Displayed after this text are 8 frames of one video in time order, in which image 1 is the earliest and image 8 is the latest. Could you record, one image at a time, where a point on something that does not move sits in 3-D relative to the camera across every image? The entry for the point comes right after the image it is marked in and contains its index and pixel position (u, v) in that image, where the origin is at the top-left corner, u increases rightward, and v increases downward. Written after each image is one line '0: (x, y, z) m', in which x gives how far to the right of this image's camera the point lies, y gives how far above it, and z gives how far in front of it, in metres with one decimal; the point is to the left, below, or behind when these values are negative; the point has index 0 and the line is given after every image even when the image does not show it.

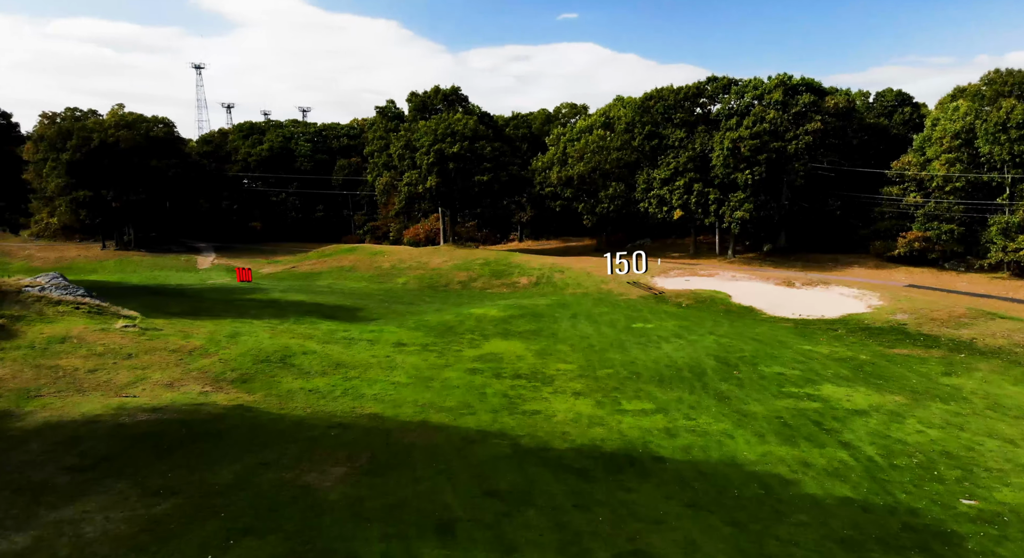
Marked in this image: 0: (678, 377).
0: (+4.5, -2.7, +19.6) m
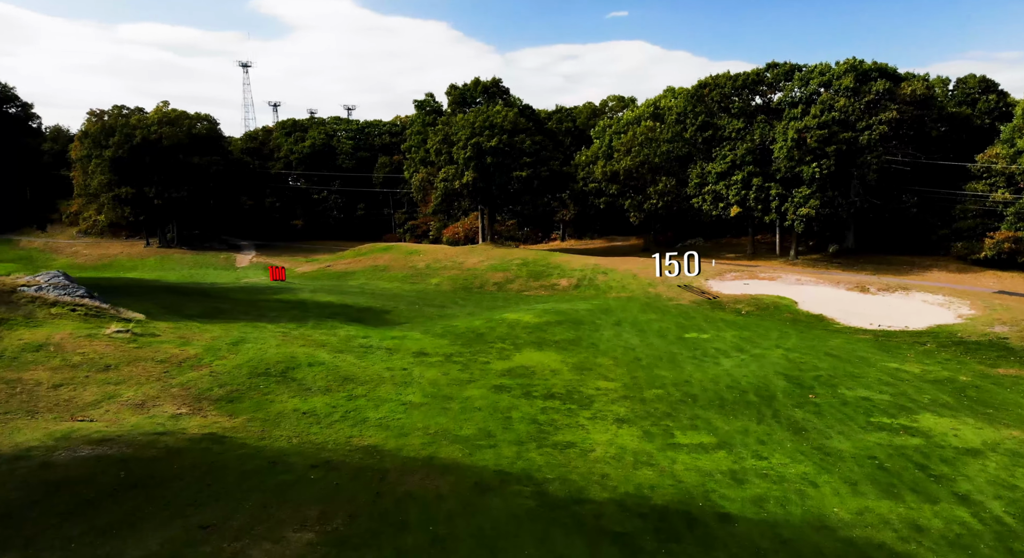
0: (+5.3, -2.8, +16.6) m
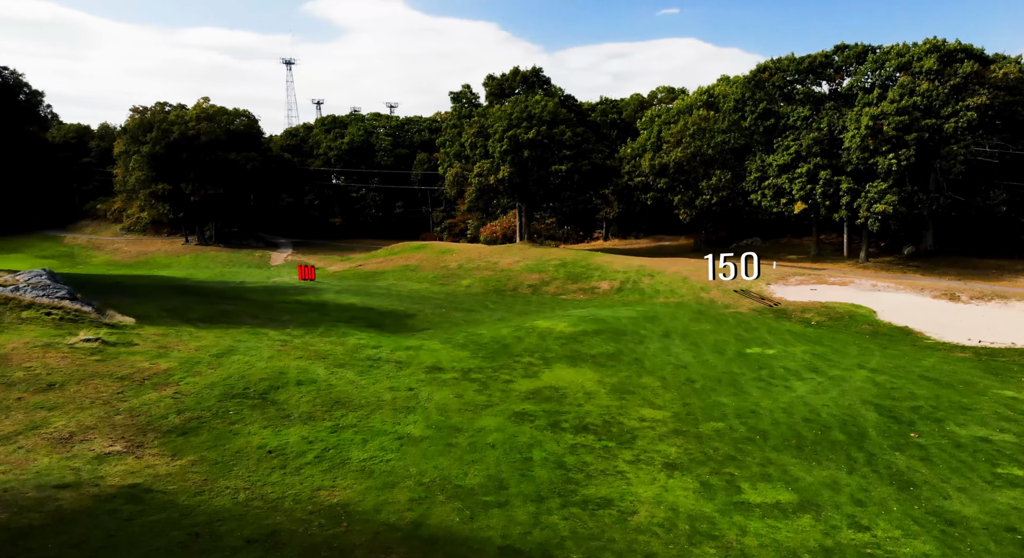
0: (+5.7, -3.0, +13.2) m
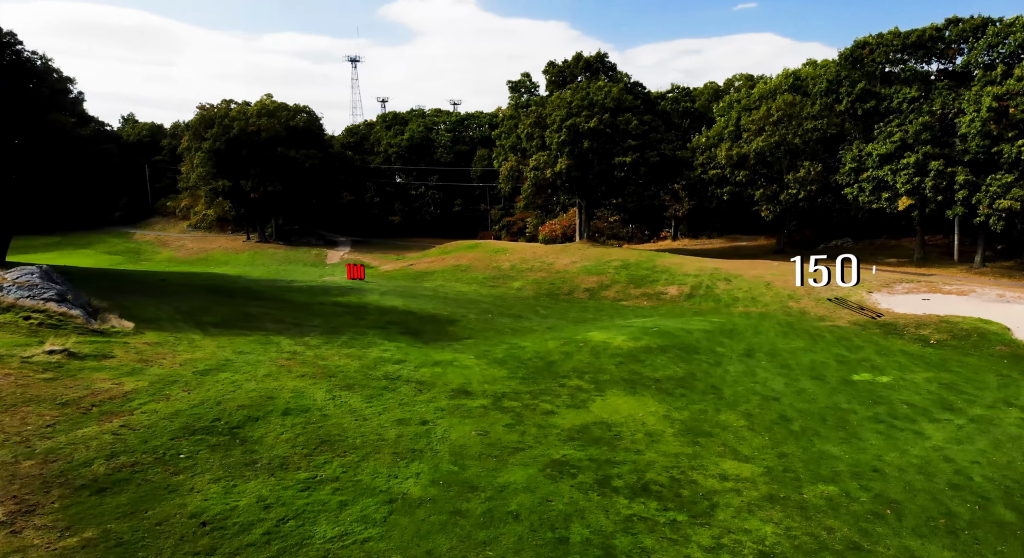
0: (+6.2, -3.1, +9.3) m
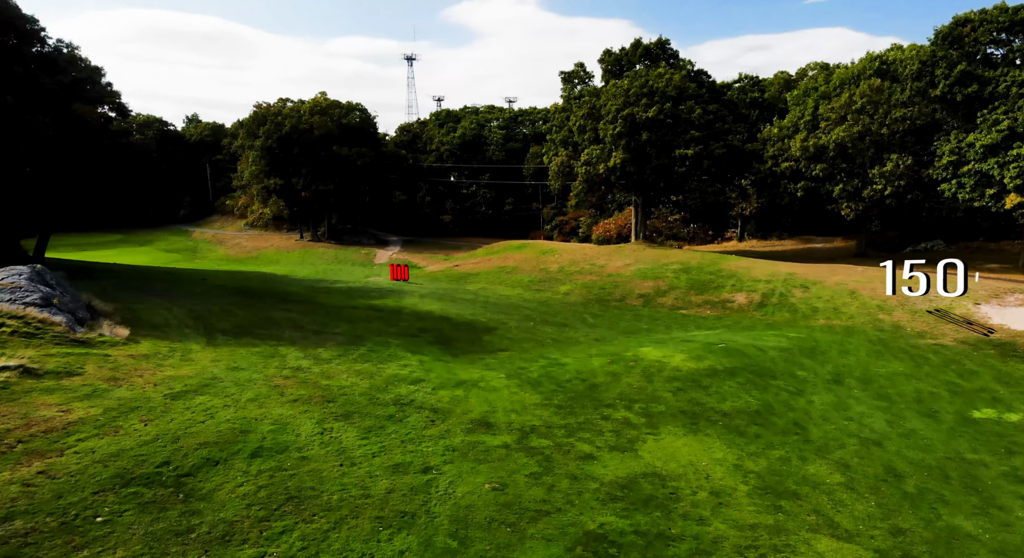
0: (+6.2, -3.4, +6.2) m
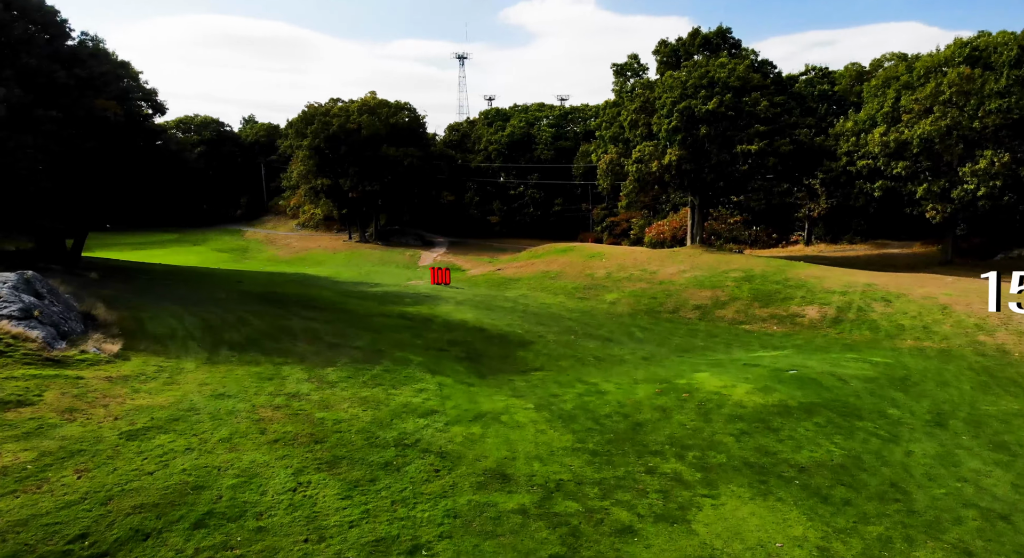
0: (+6.1, -3.7, +3.5) m
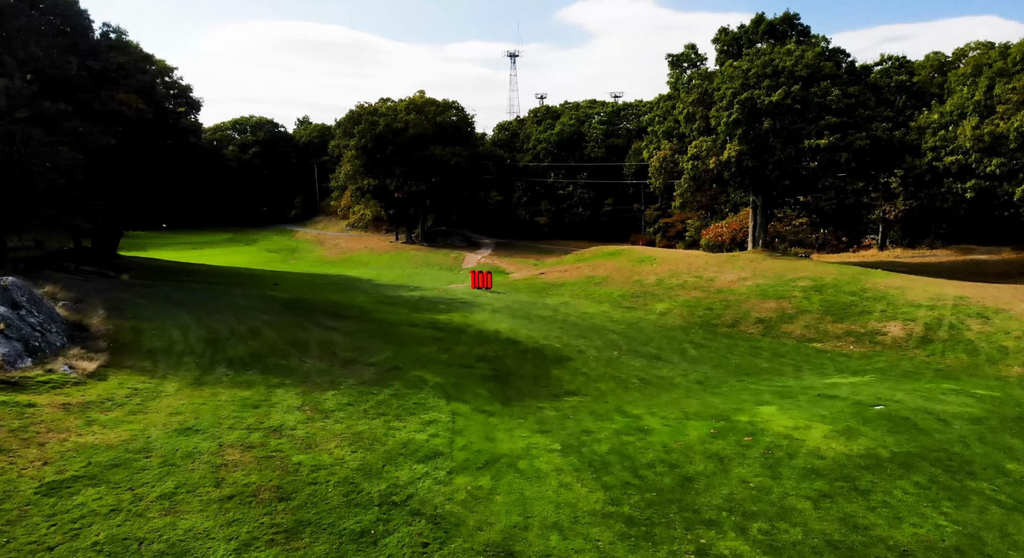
0: (+5.6, -4.0, +0.8) m
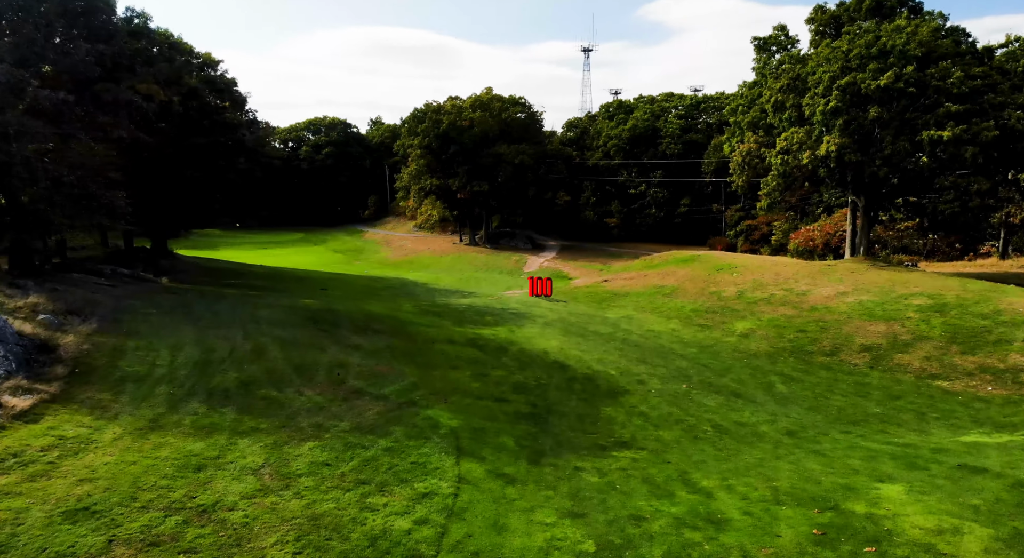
0: (+4.7, -4.4, -2.9) m
